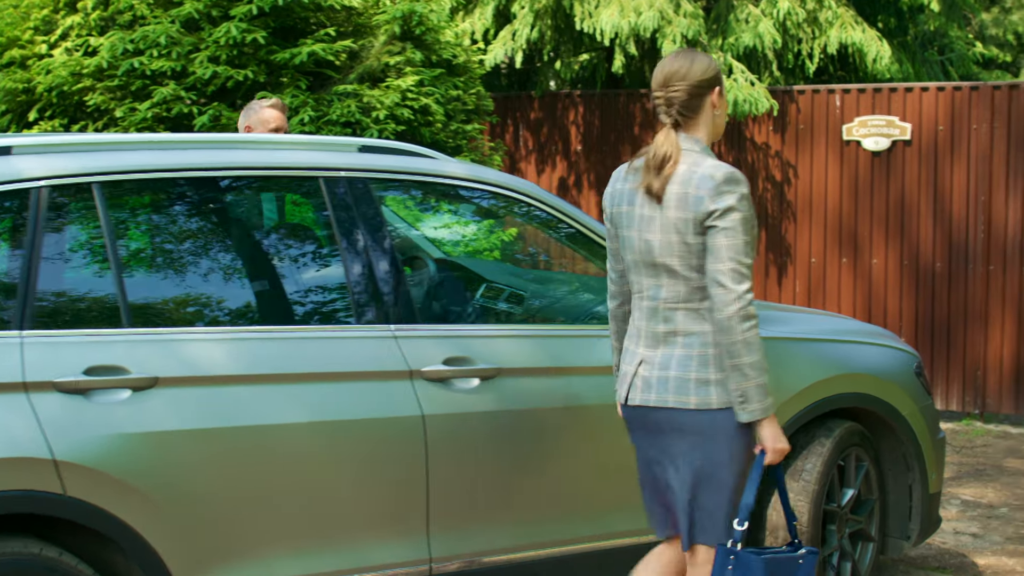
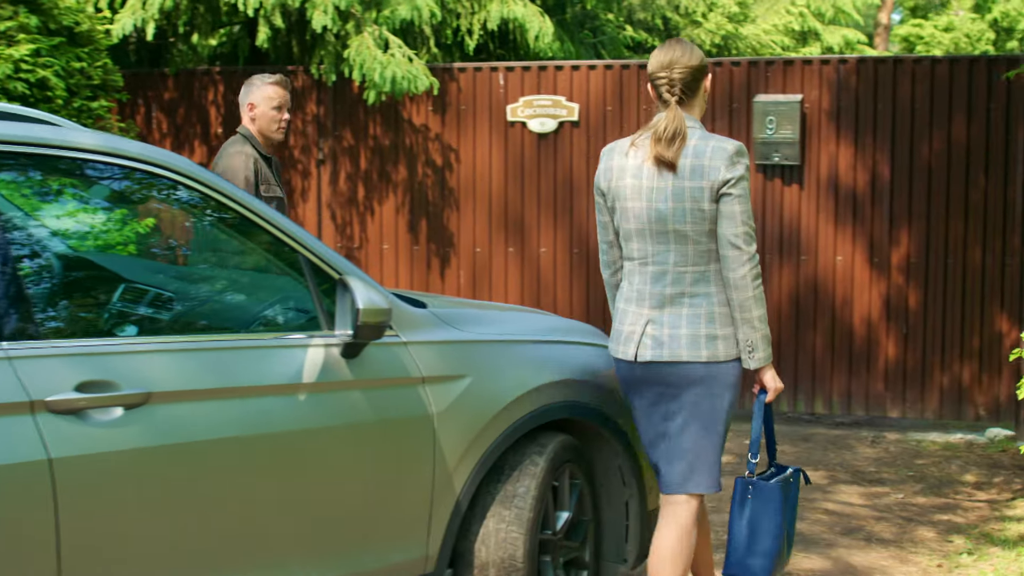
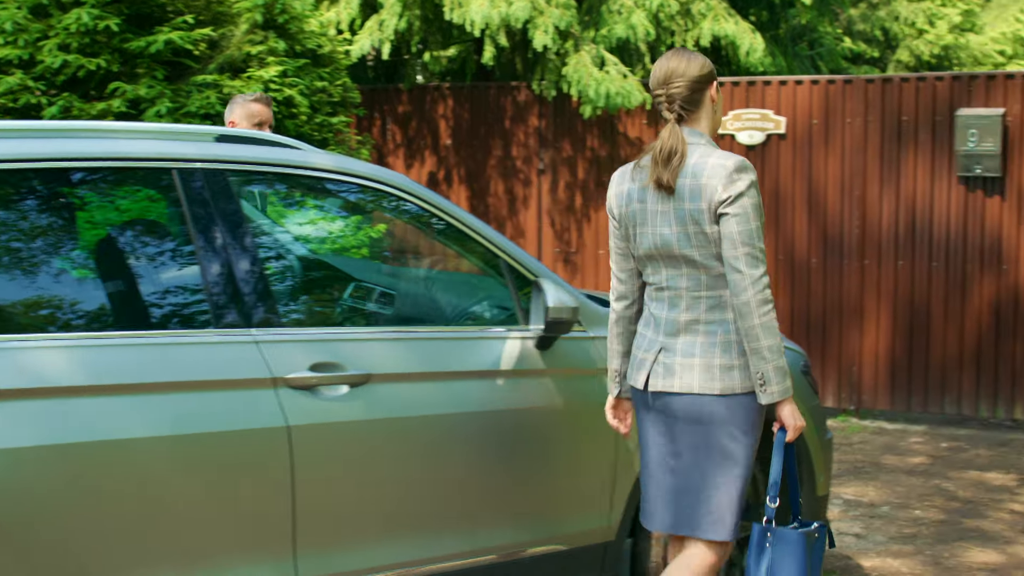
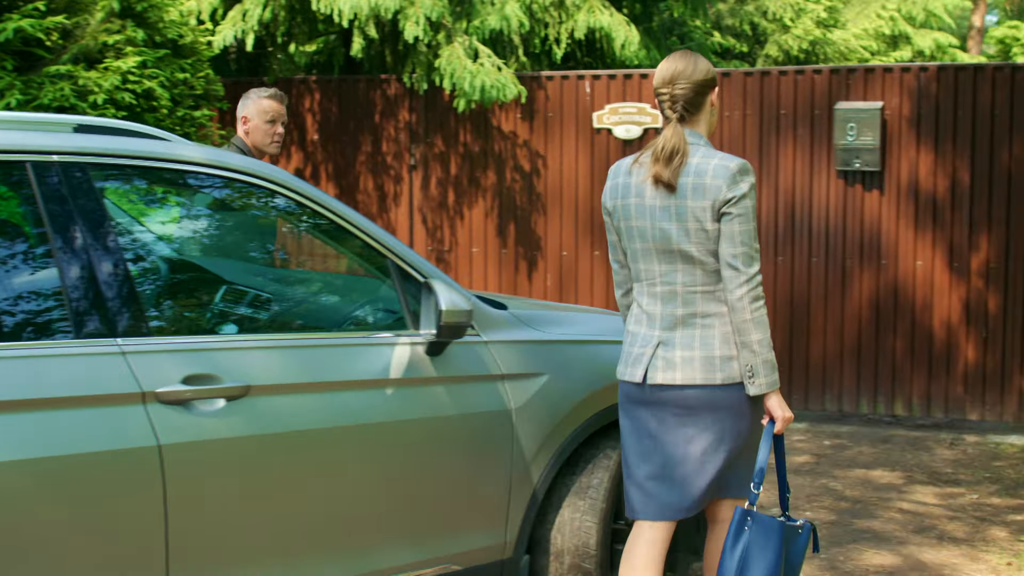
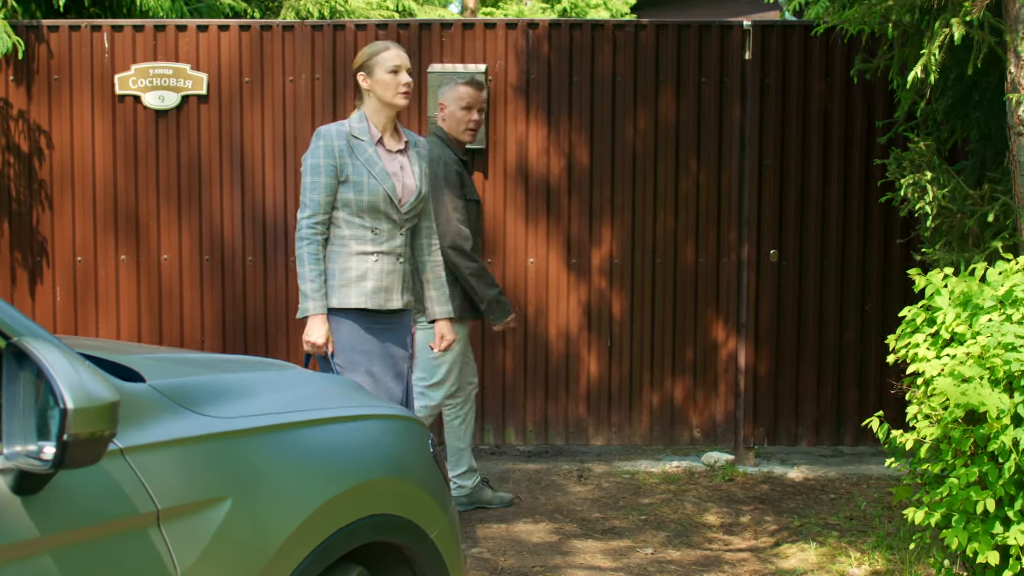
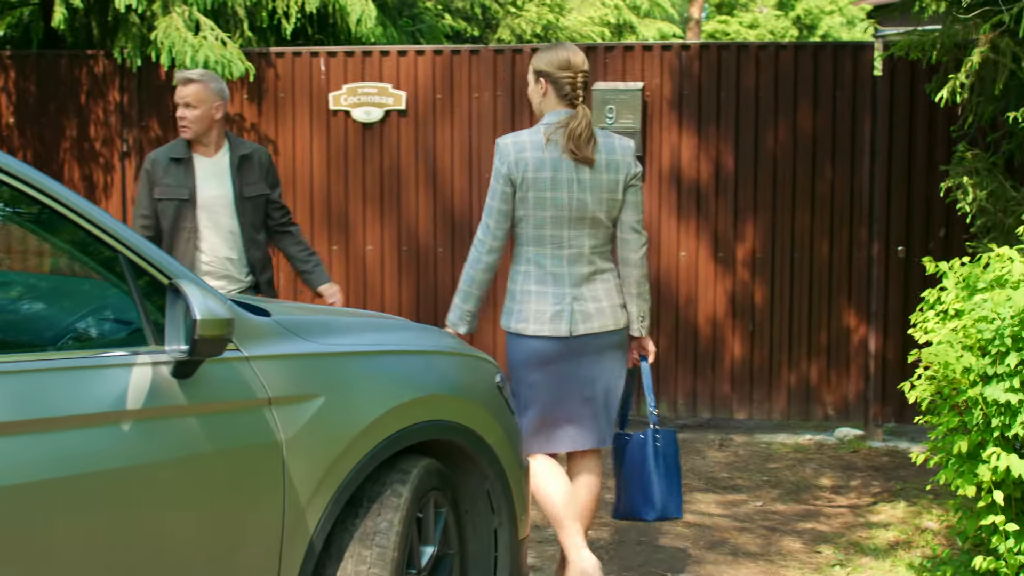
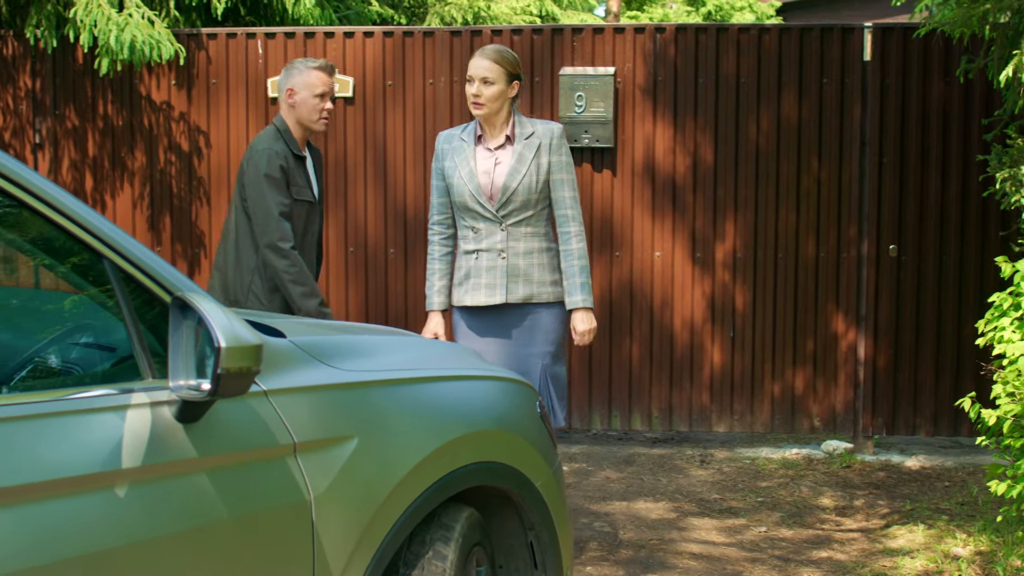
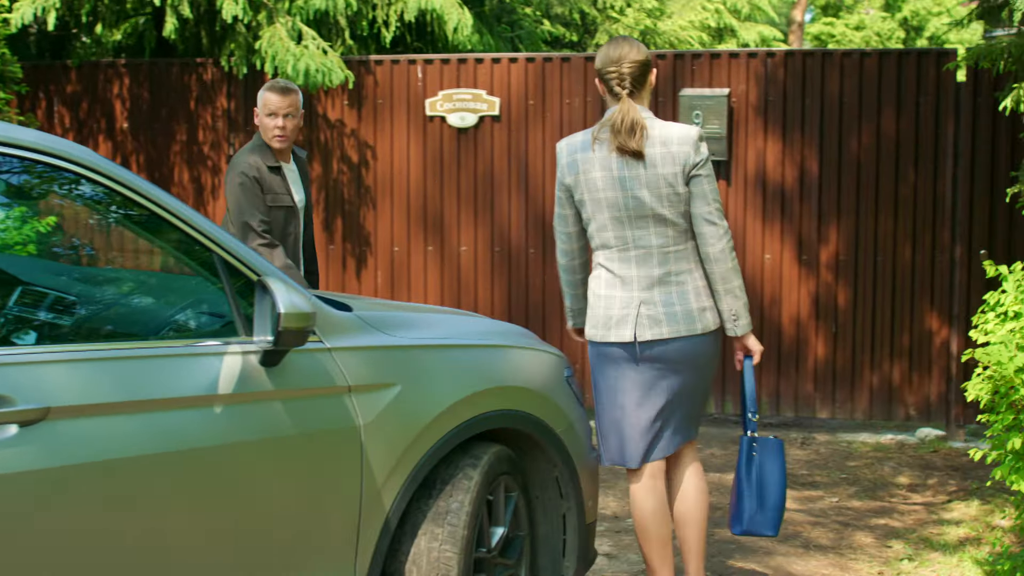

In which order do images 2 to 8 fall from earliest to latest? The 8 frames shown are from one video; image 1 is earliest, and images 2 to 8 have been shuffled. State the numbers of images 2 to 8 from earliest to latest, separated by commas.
3, 4, 2, 8, 6, 7, 5
